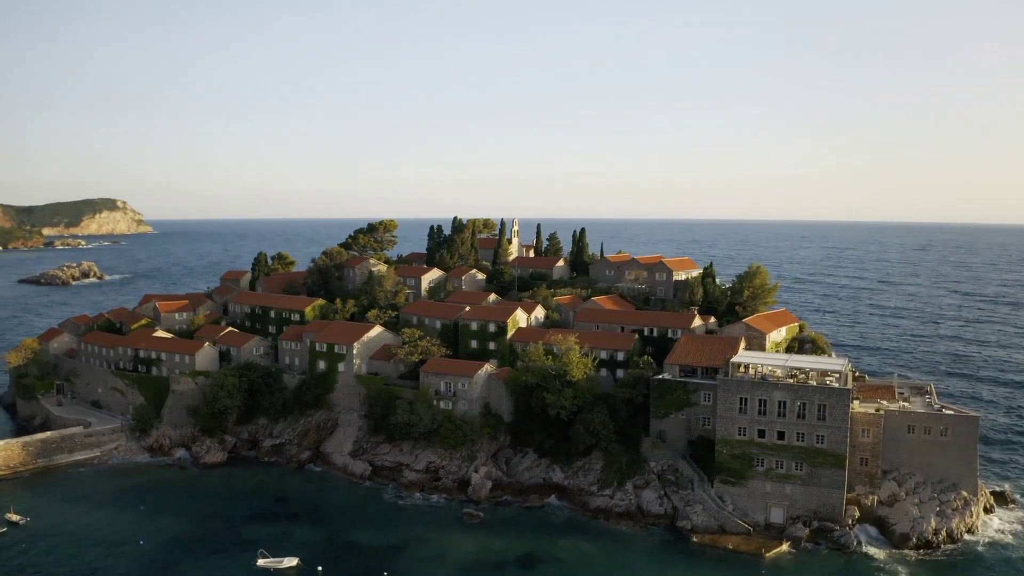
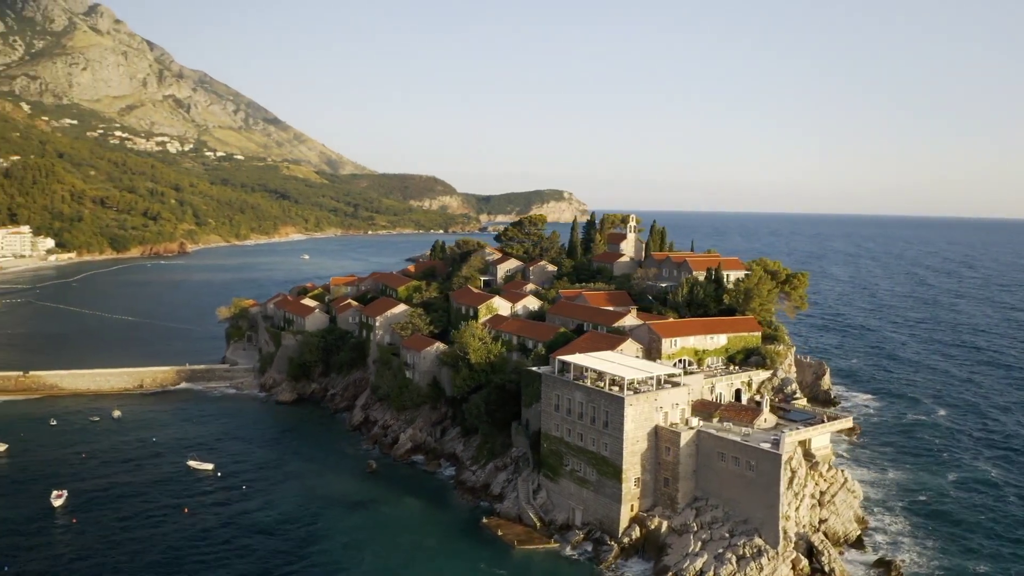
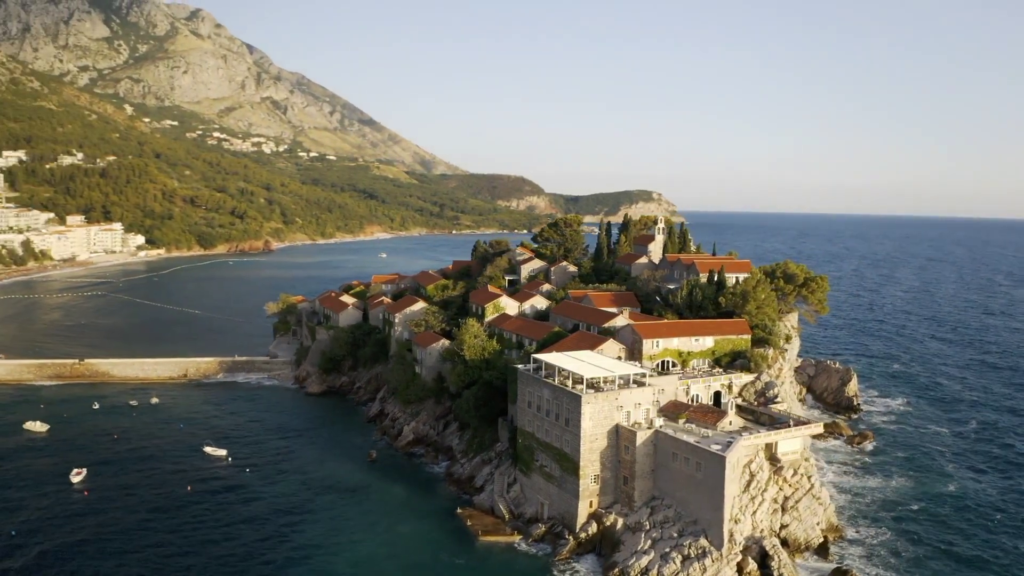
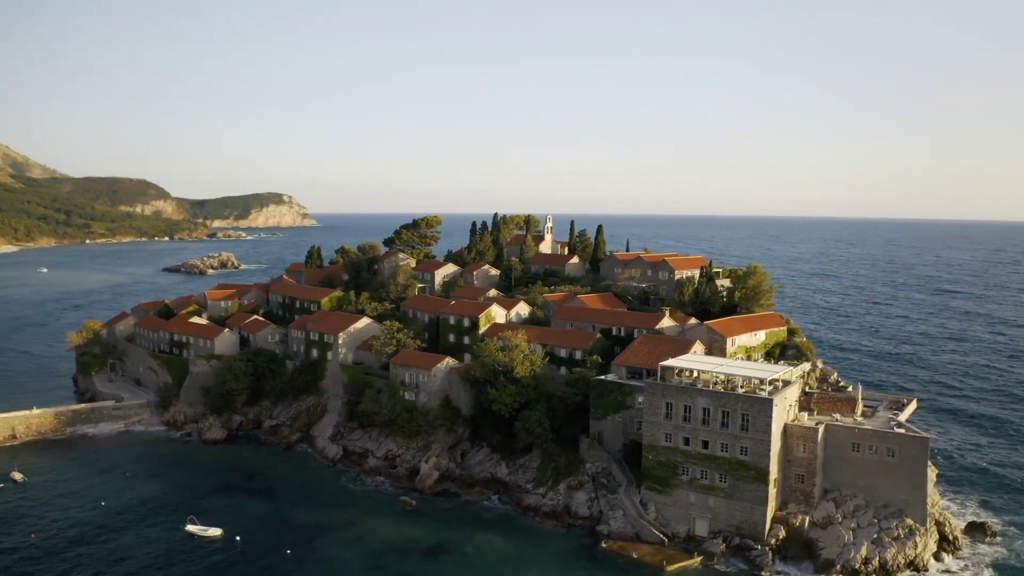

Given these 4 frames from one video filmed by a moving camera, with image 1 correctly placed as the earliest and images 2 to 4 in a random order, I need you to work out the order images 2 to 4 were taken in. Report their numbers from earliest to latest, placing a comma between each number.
4, 2, 3
